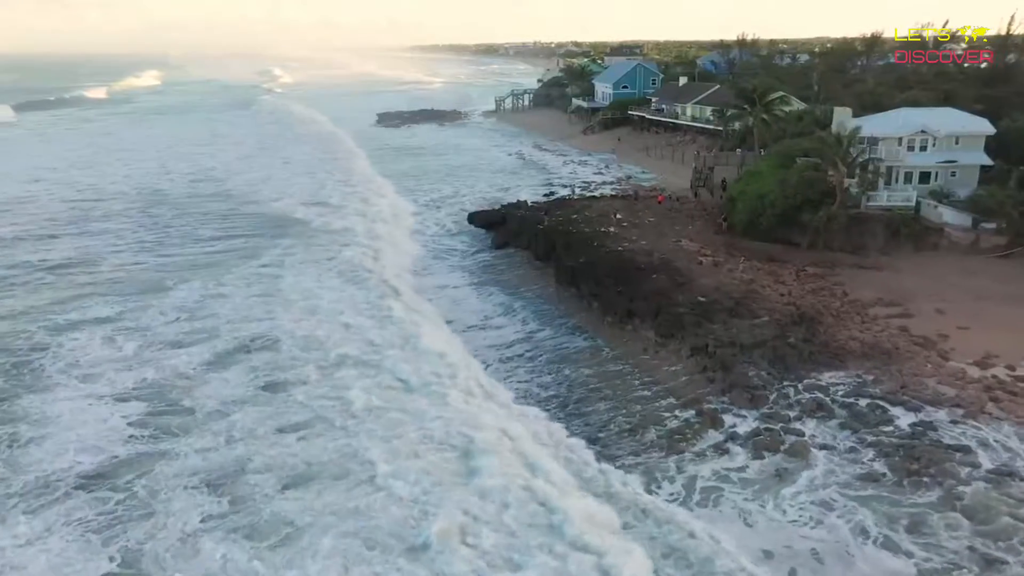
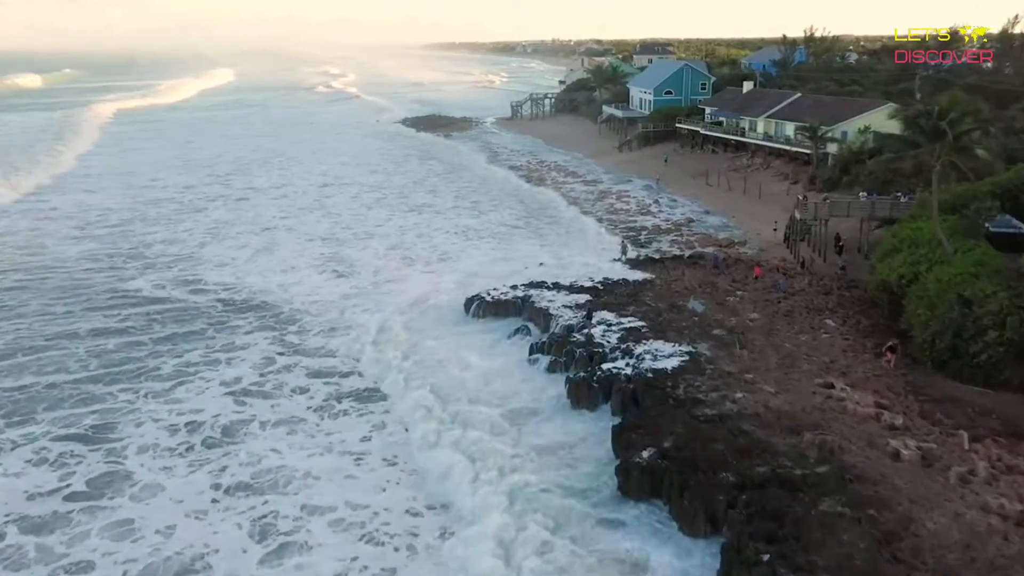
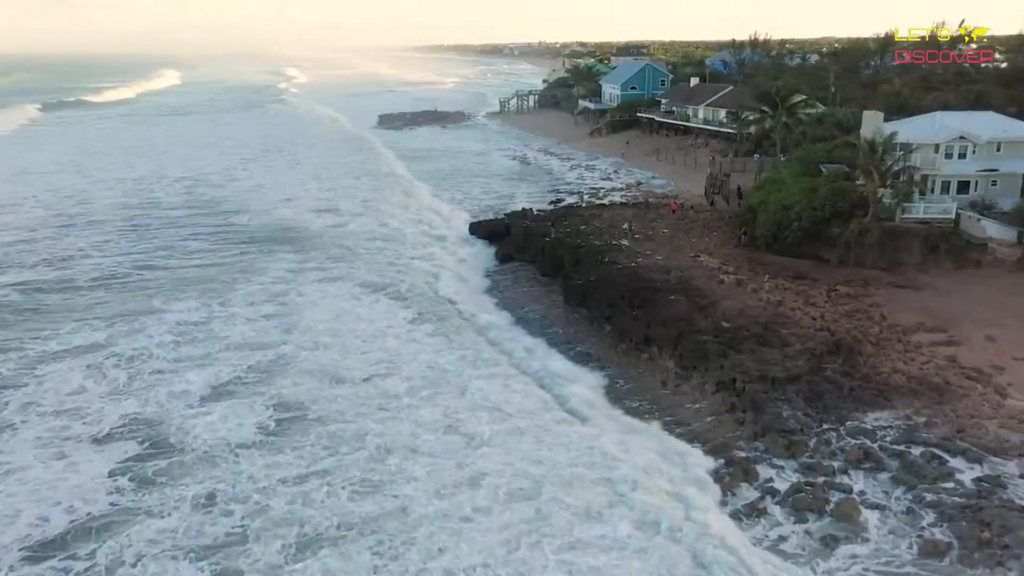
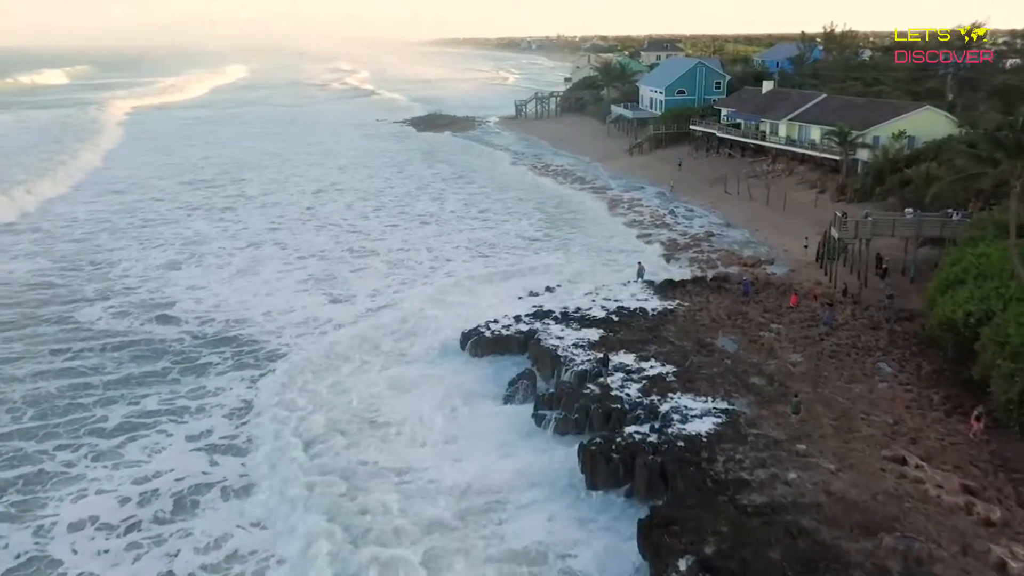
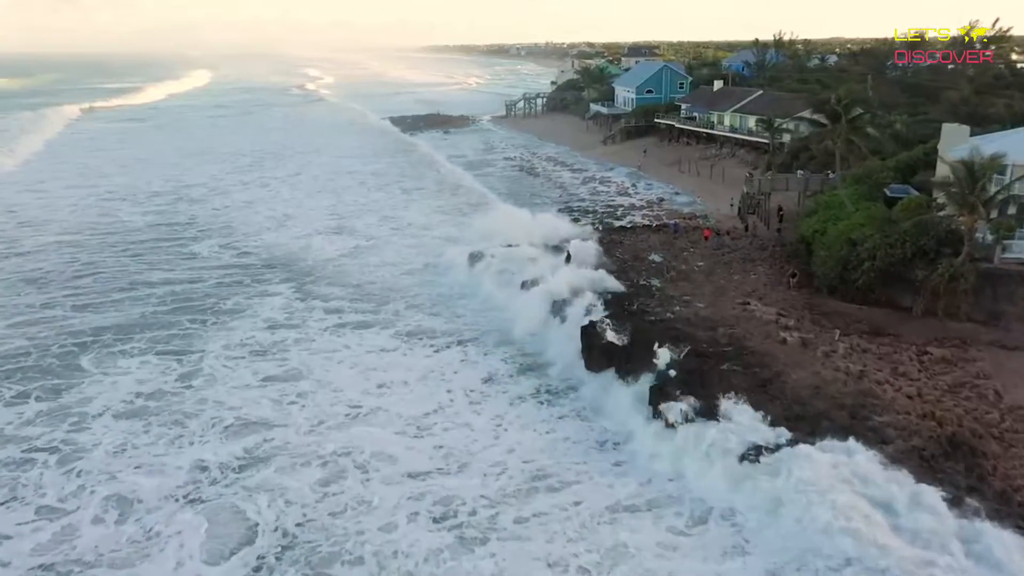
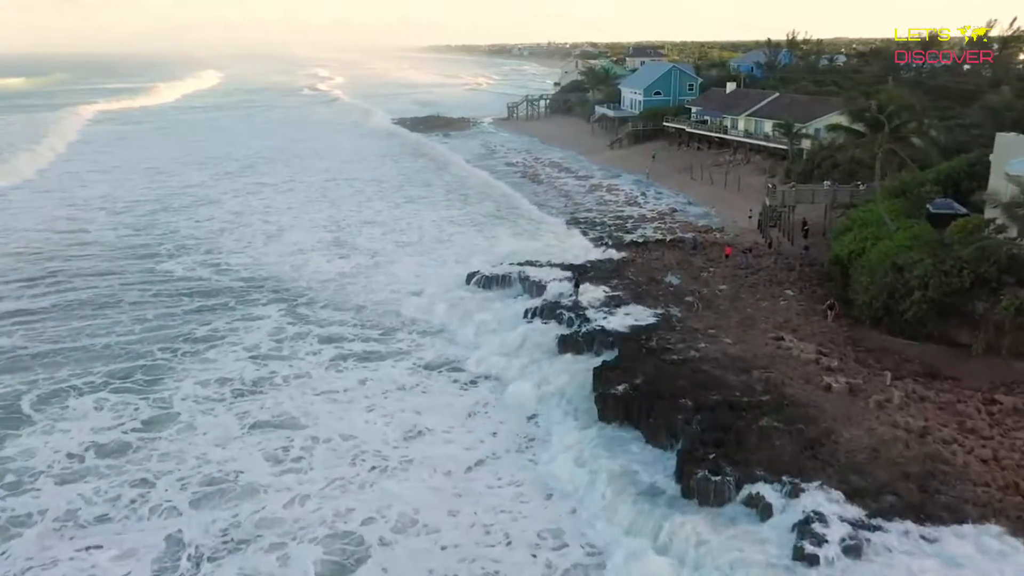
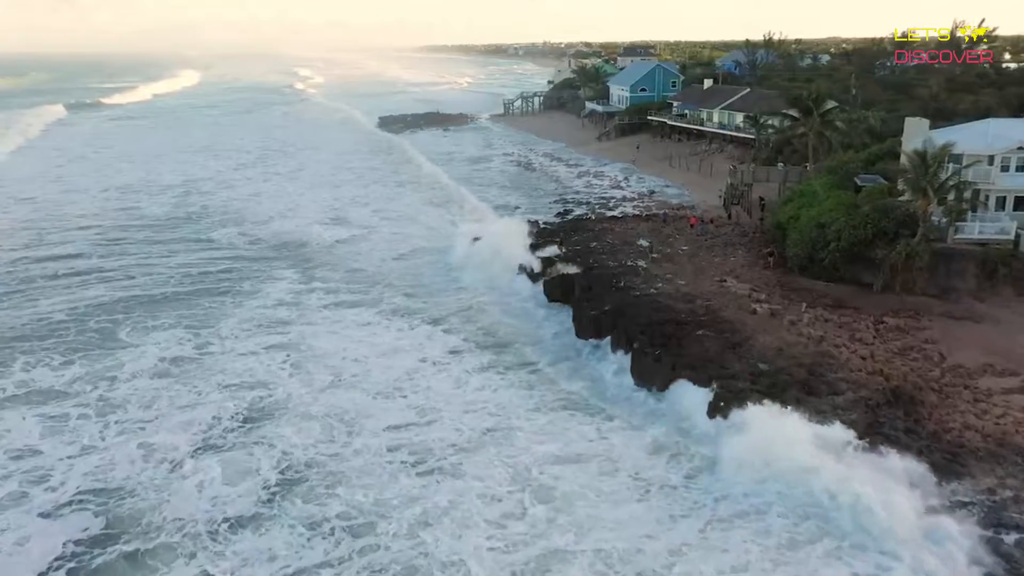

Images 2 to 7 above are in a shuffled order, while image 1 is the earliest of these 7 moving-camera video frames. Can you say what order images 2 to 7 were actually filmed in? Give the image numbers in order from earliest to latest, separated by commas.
3, 7, 5, 6, 2, 4
